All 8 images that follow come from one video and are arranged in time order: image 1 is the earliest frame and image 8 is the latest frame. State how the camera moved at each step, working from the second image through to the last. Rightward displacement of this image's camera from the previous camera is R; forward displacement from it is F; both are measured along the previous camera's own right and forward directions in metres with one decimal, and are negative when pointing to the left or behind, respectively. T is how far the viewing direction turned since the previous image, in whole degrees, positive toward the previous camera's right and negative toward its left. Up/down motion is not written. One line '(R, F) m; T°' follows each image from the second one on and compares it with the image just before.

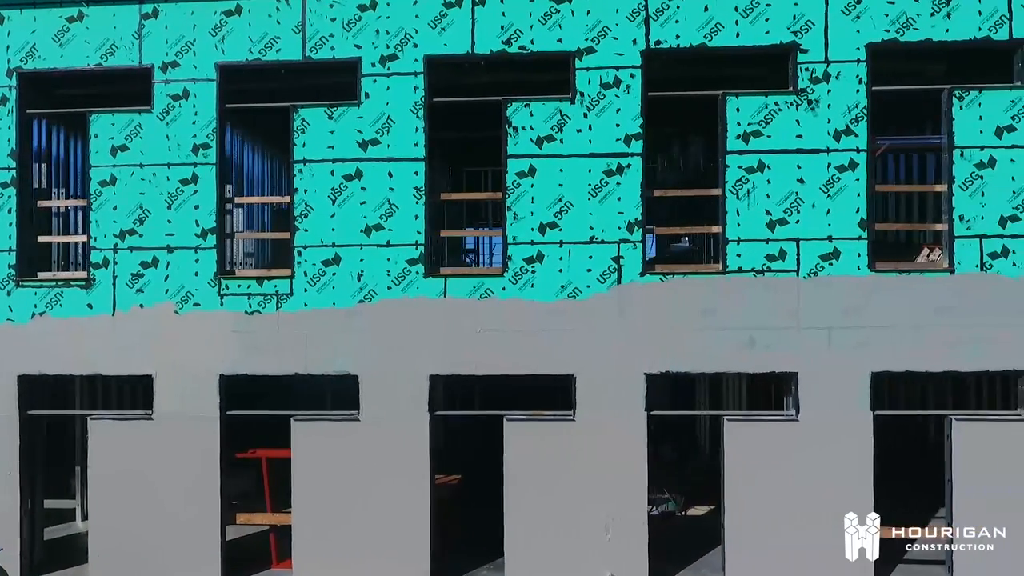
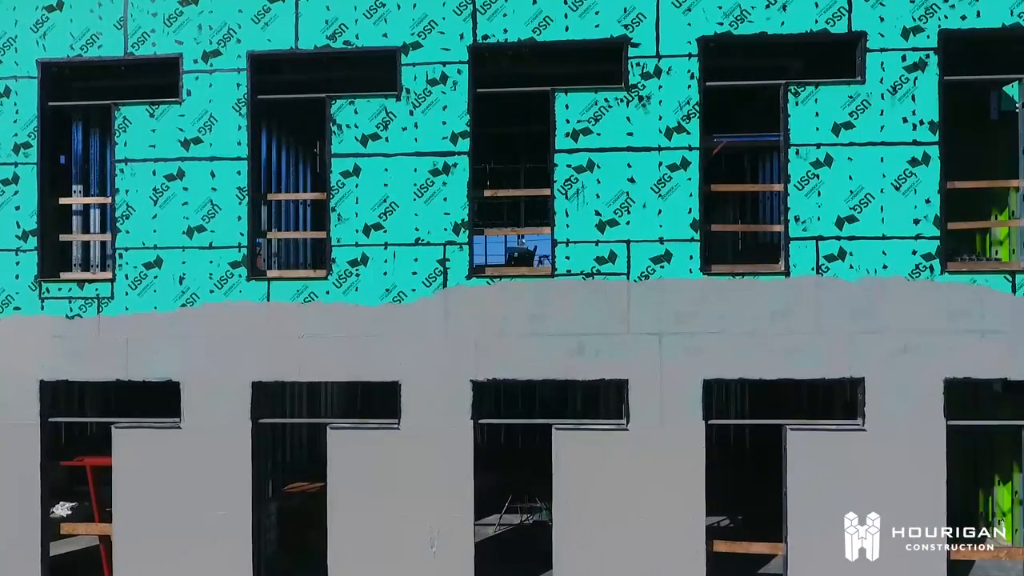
(+1.9, +0.3) m; -1°
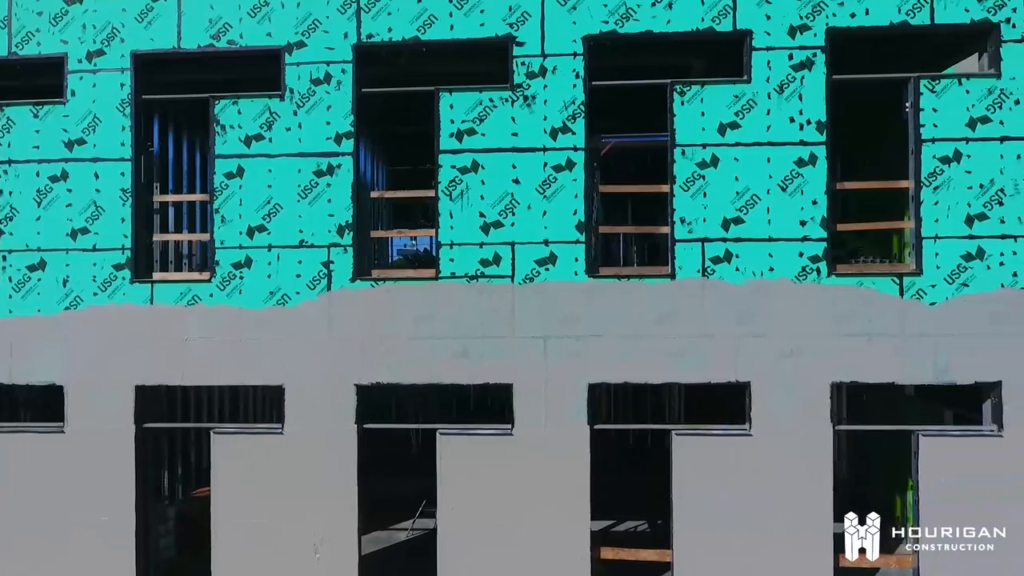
(+1.2, +0.1) m; 0°
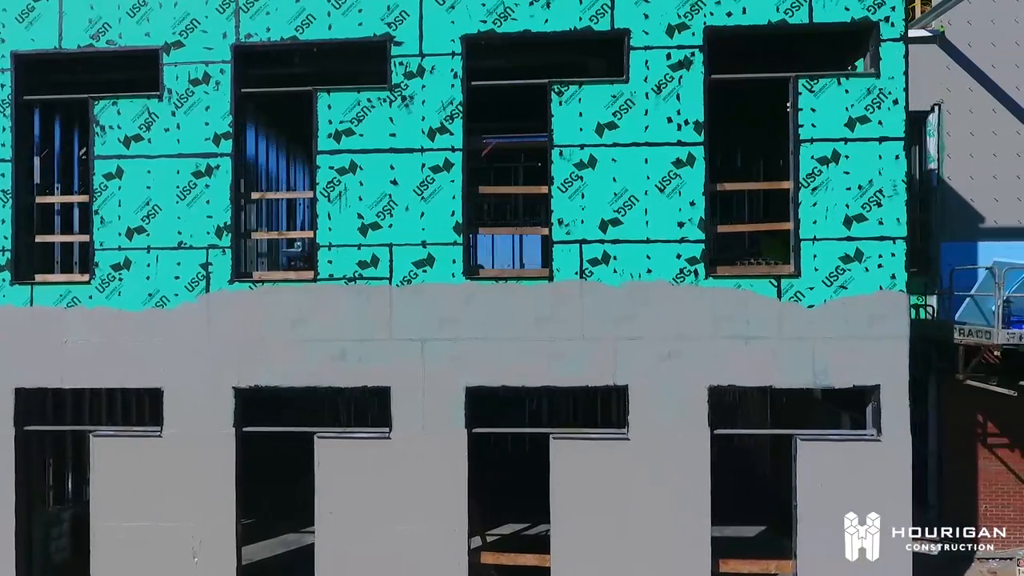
(+1.3, +0.1) m; 0°
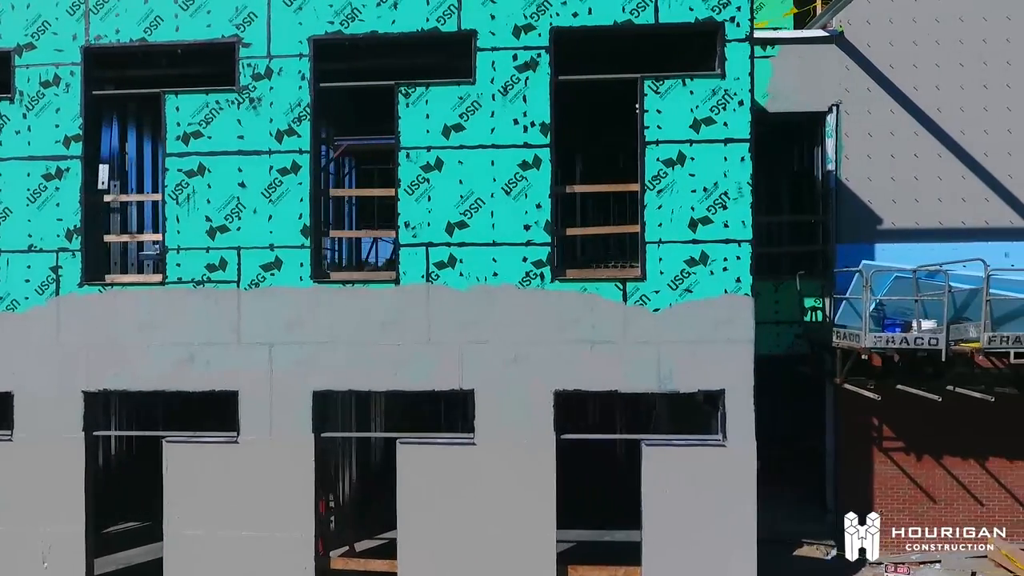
(+1.5, +0.1) m; 0°
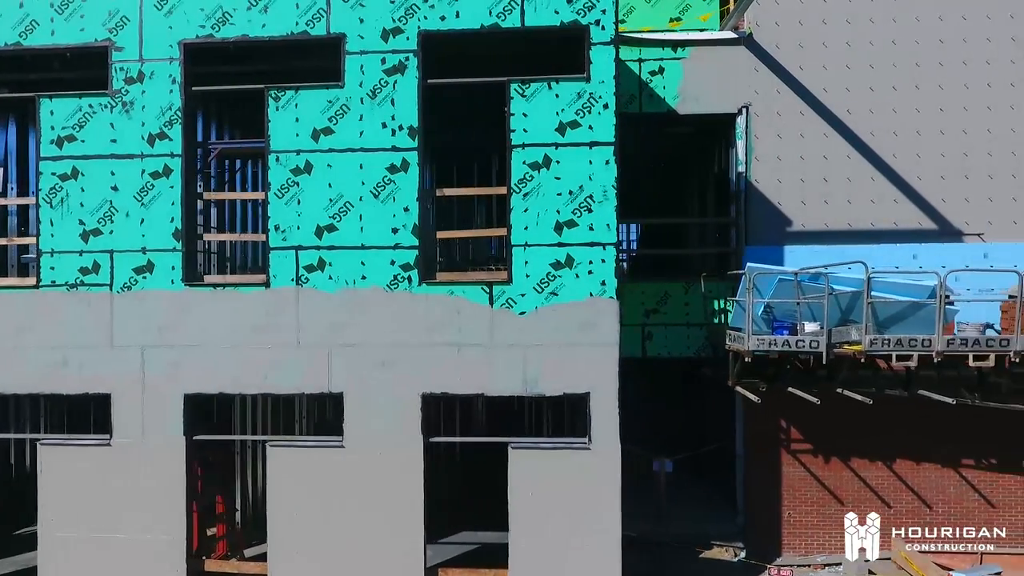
(+1.3, 0.0) m; 0°
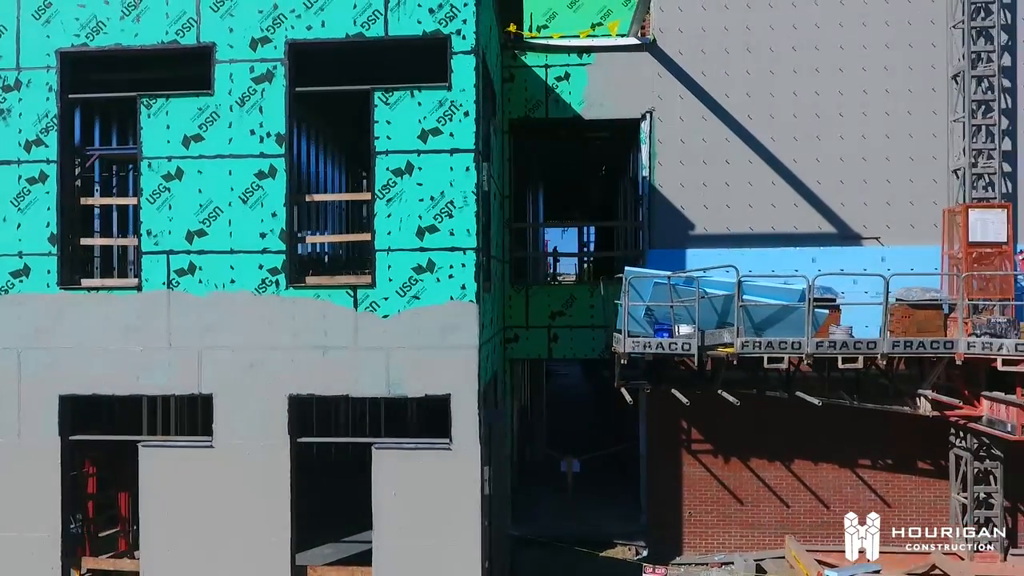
(+1.3, -0.2) m; 0°
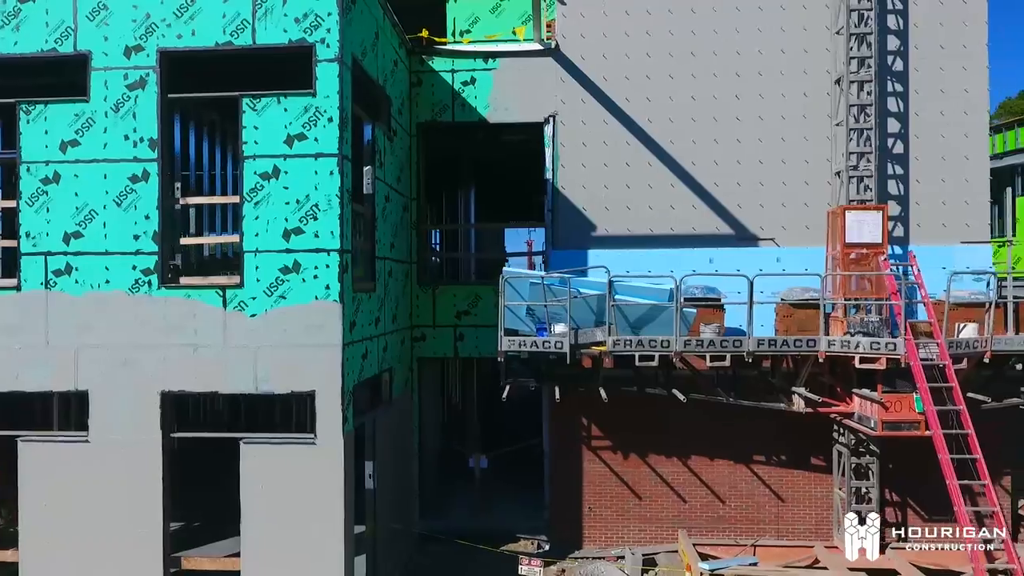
(+1.4, -0.2) m; 0°
